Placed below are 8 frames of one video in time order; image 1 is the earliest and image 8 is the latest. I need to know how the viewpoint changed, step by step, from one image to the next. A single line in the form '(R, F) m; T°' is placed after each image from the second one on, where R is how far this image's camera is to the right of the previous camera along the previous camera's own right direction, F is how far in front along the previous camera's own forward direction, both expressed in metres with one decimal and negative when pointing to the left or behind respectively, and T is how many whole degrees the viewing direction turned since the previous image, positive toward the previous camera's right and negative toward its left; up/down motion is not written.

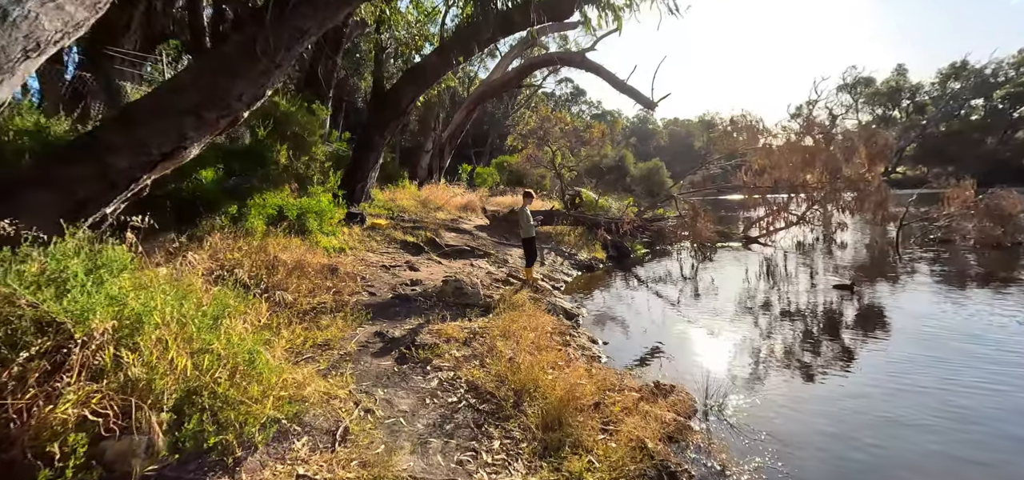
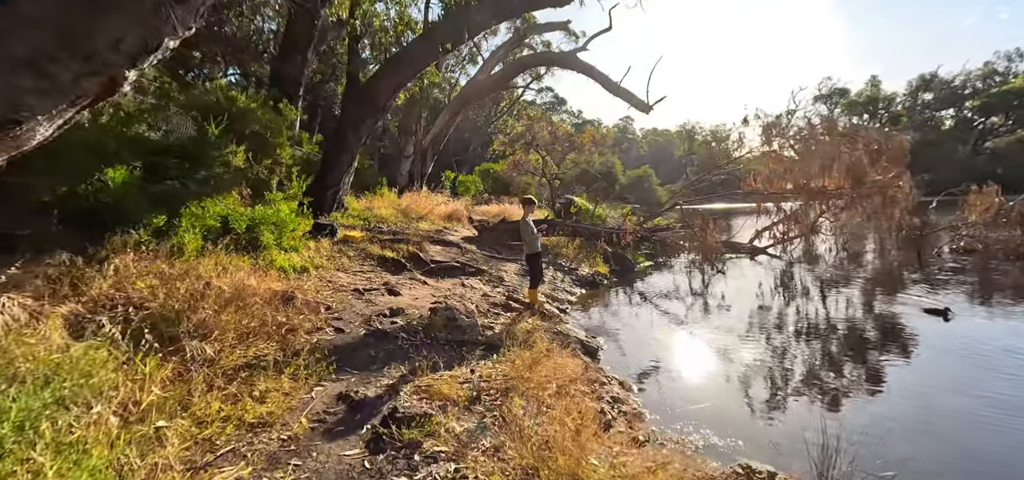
(-0.2, +1.1) m; +2°
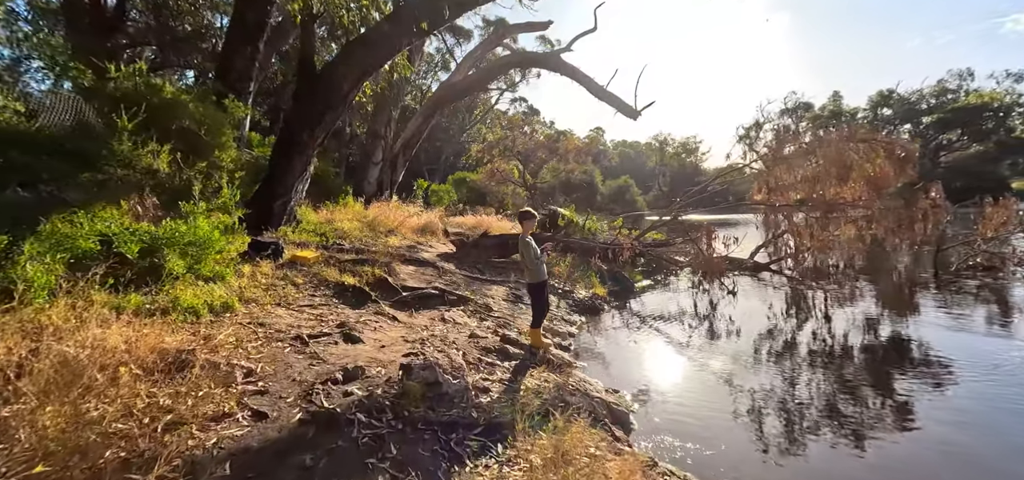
(-0.2, +1.3) m; +3°
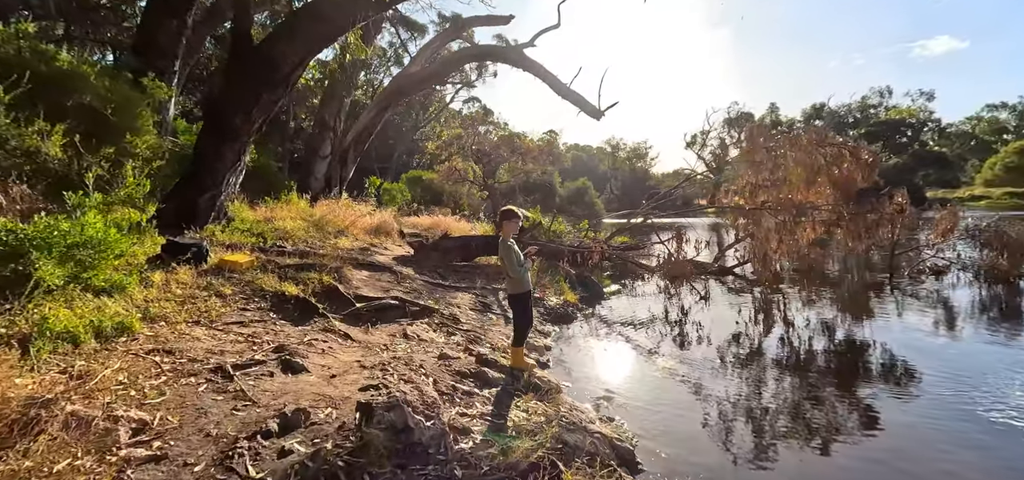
(-0.2, +0.7) m; +6°
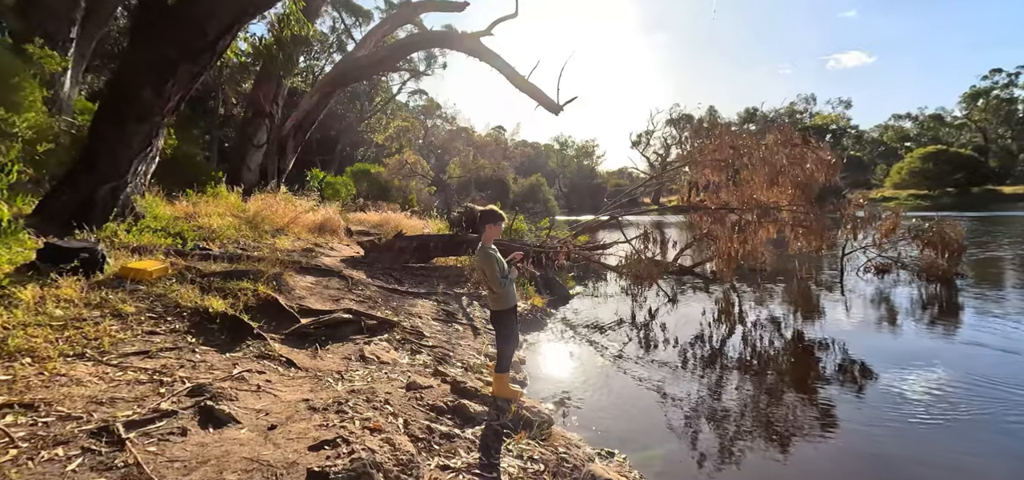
(-0.2, +0.6) m; +6°
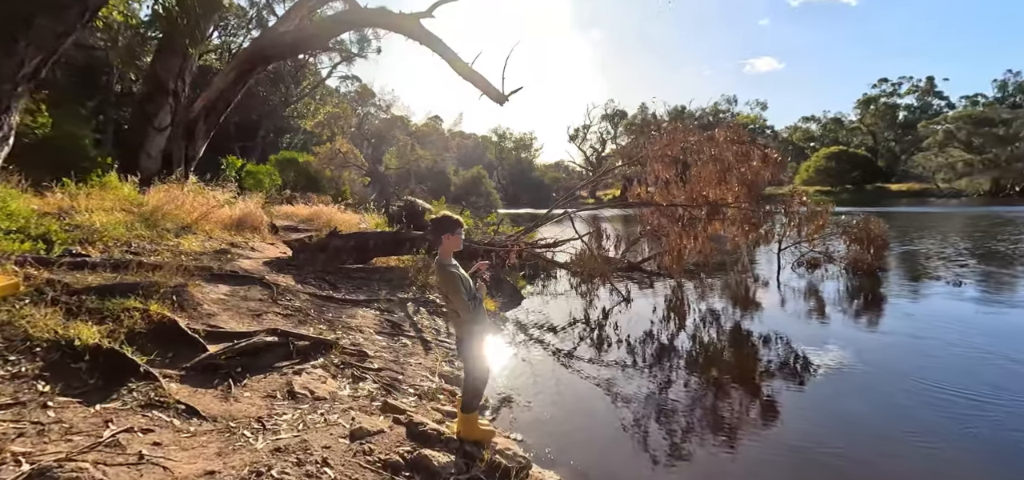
(-0.2, +0.6) m; +8°
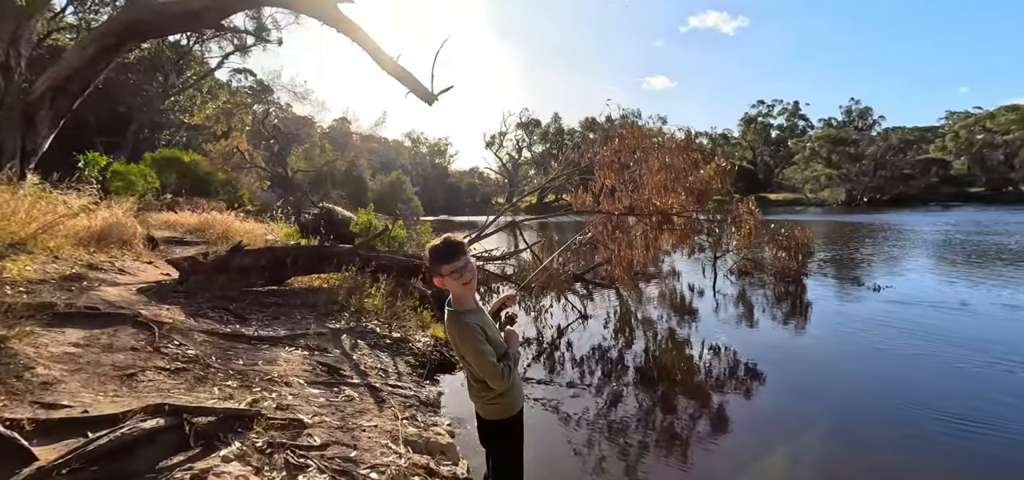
(-0.5, +0.9) m; +11°
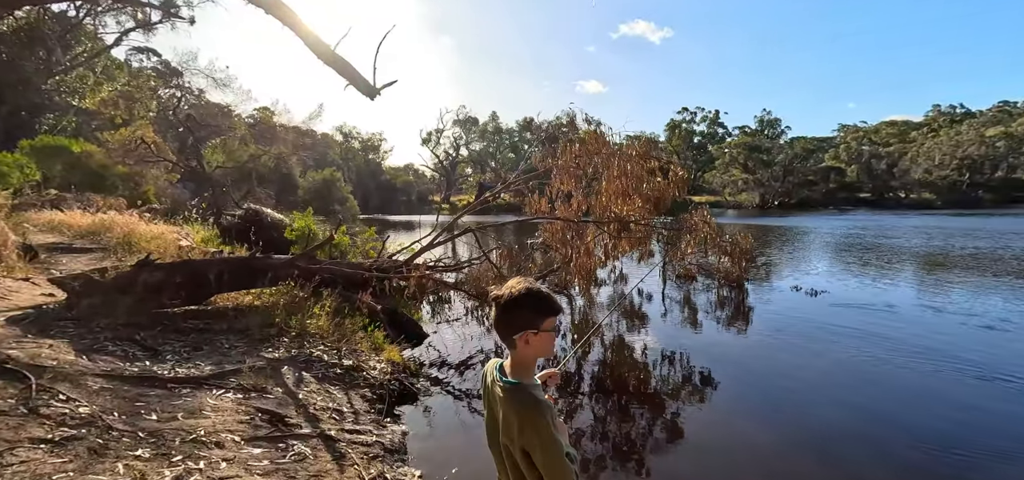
(-0.3, +0.5) m; +8°
